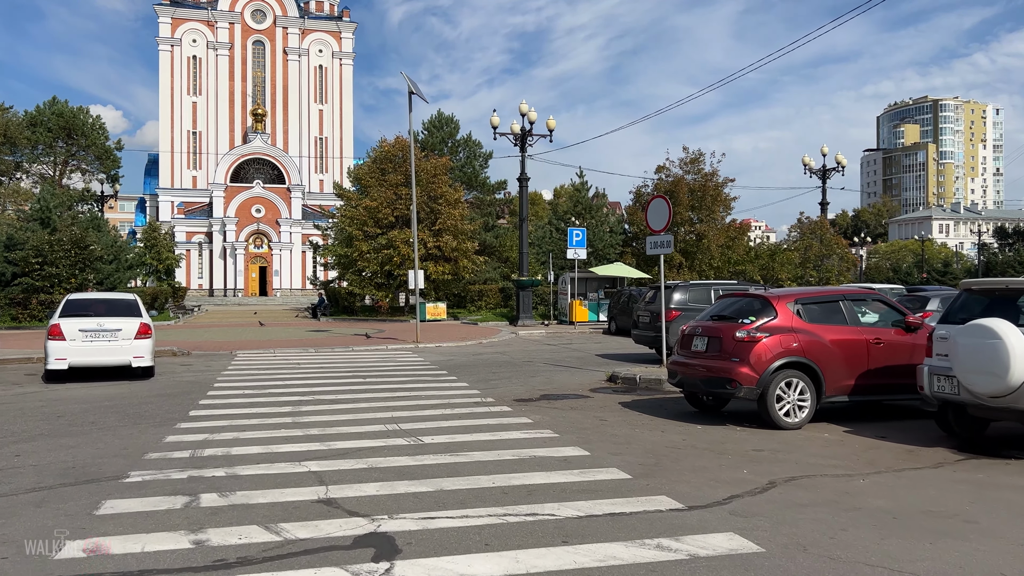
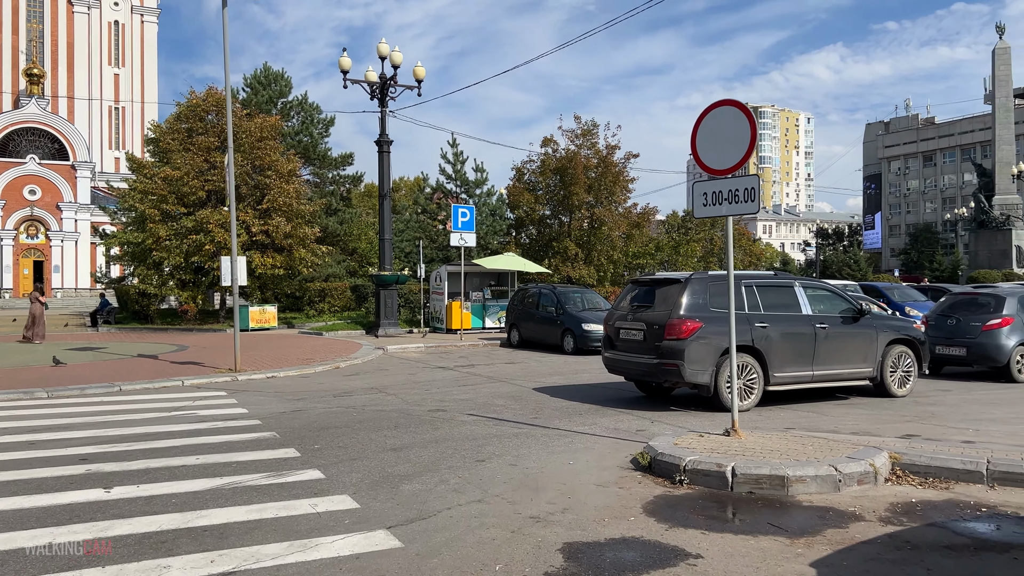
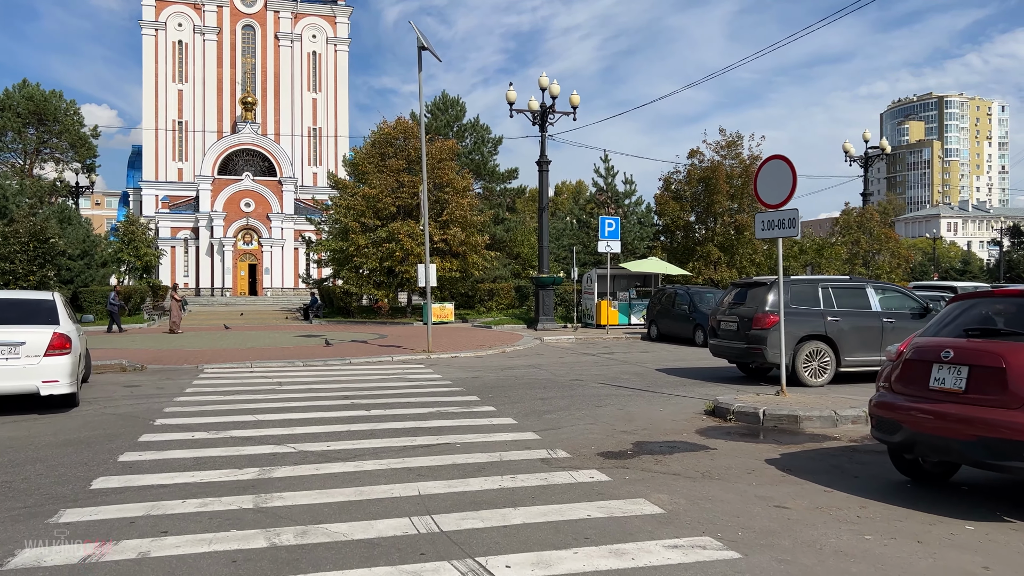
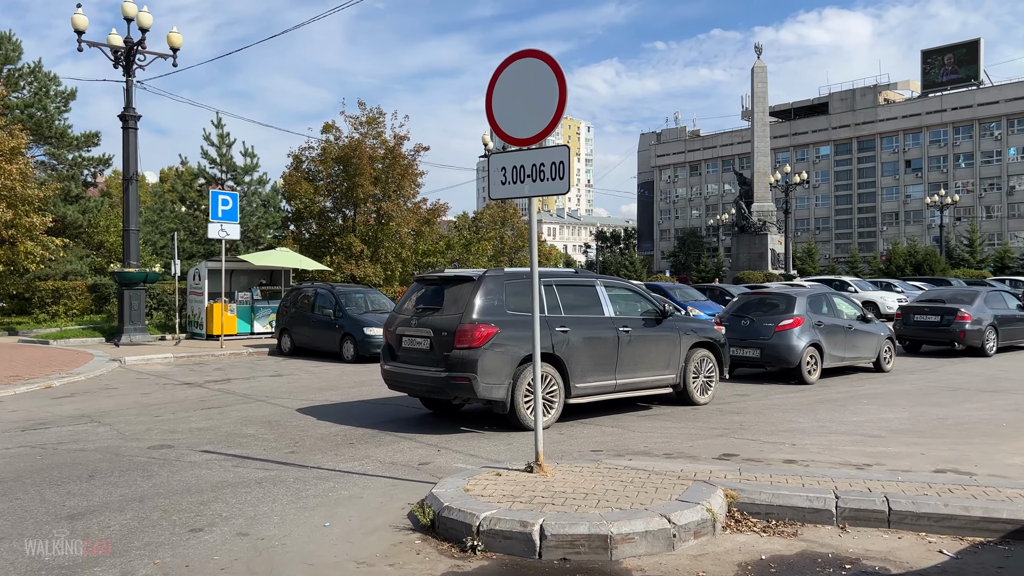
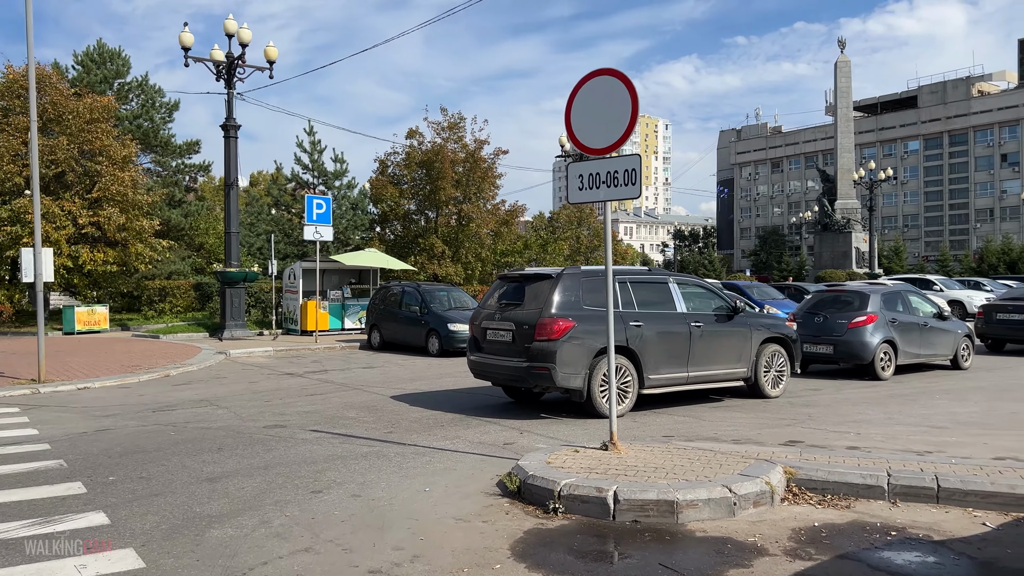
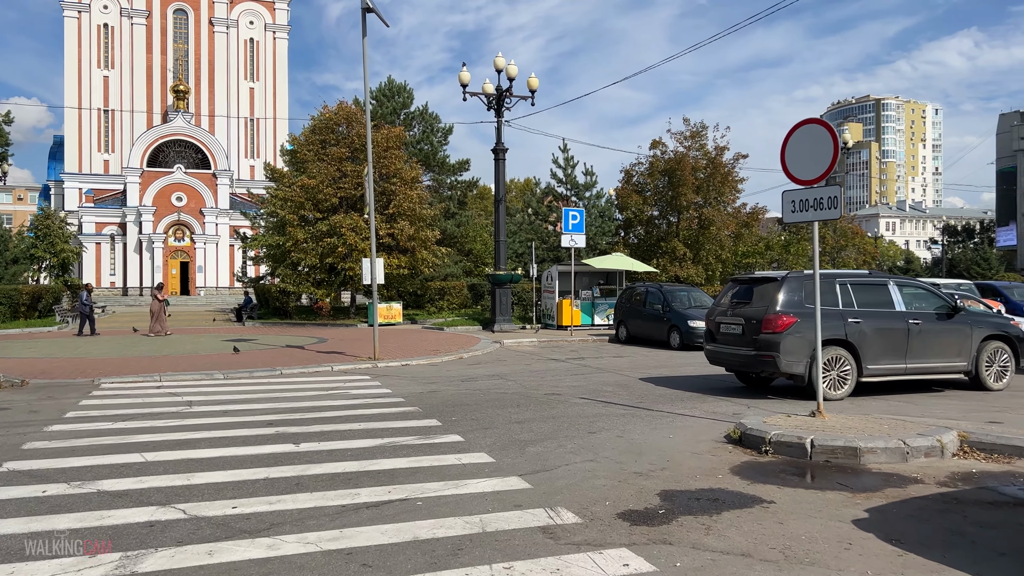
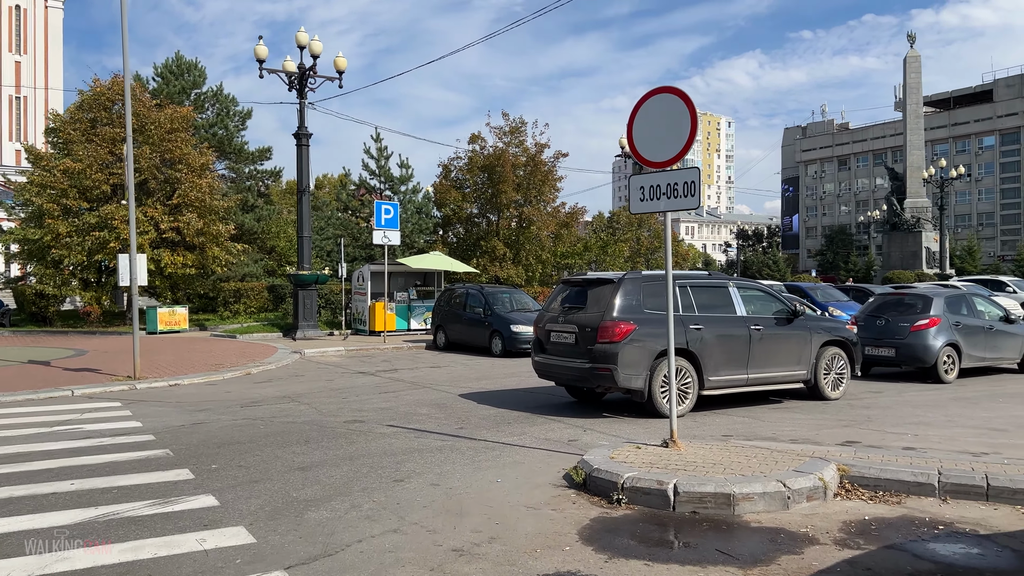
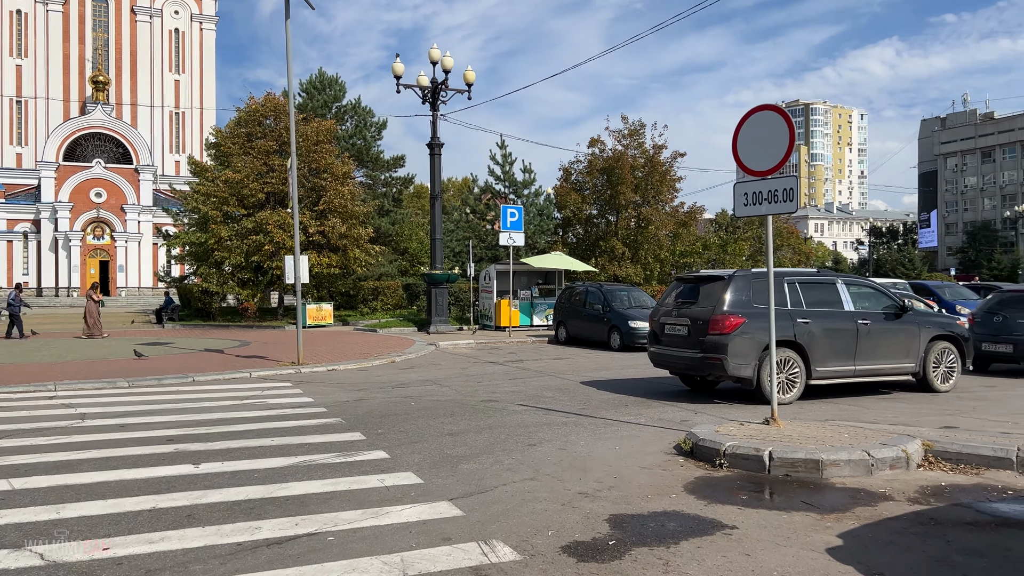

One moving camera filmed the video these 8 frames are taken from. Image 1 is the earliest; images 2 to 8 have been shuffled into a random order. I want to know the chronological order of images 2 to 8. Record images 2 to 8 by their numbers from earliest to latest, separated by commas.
3, 6, 8, 2, 7, 5, 4
